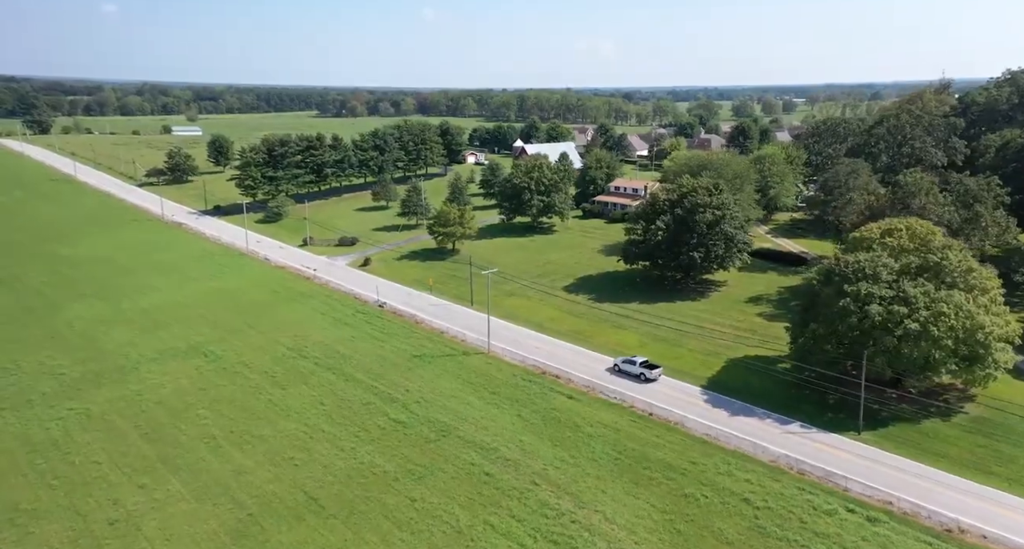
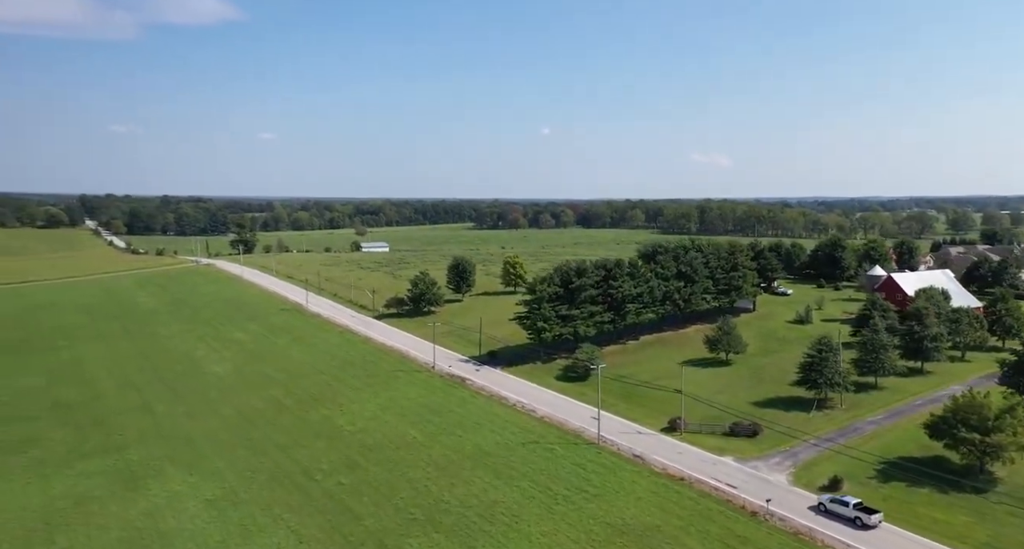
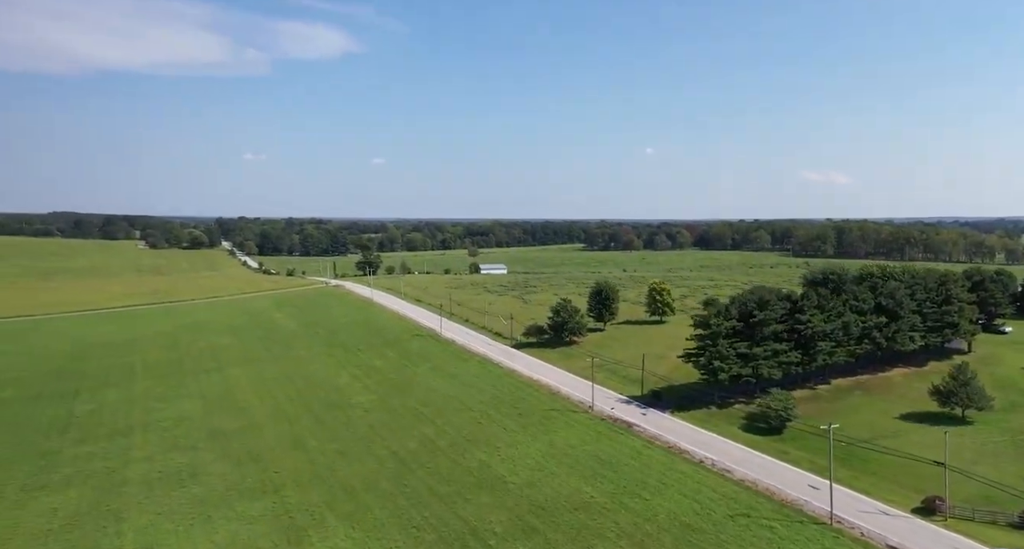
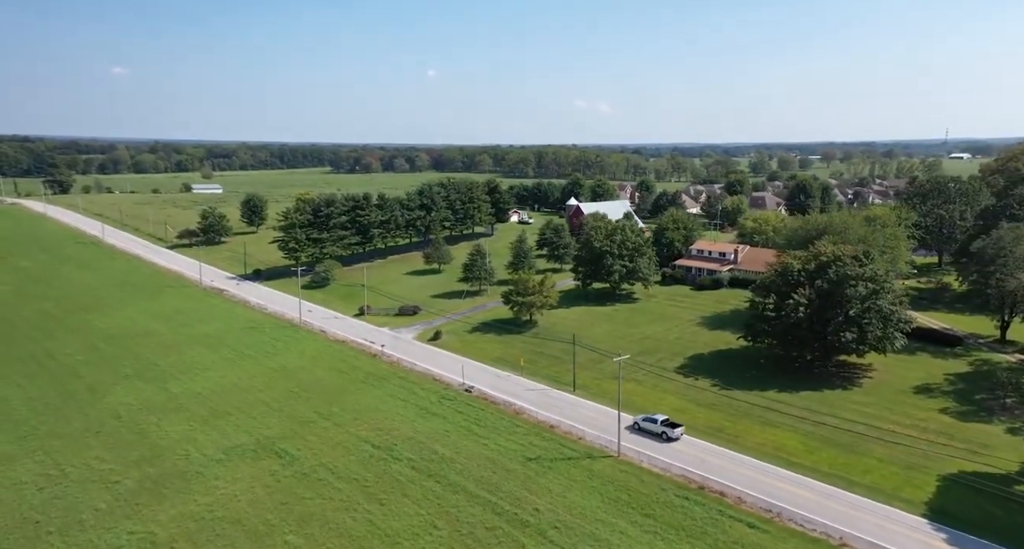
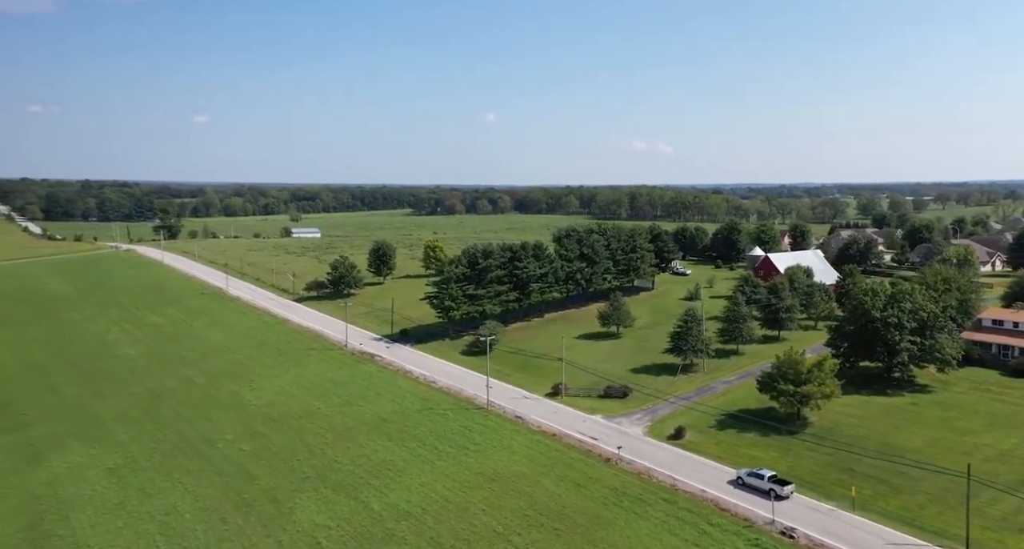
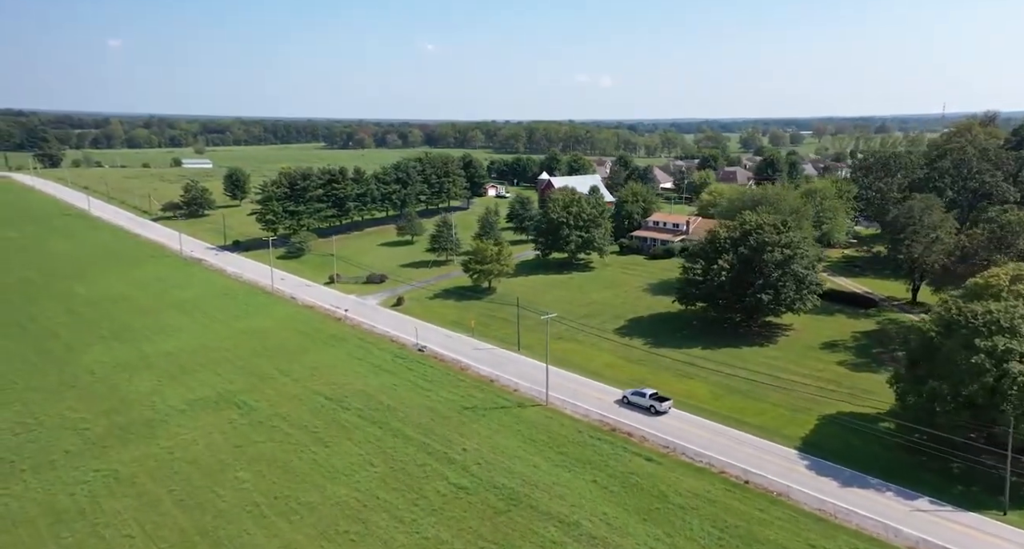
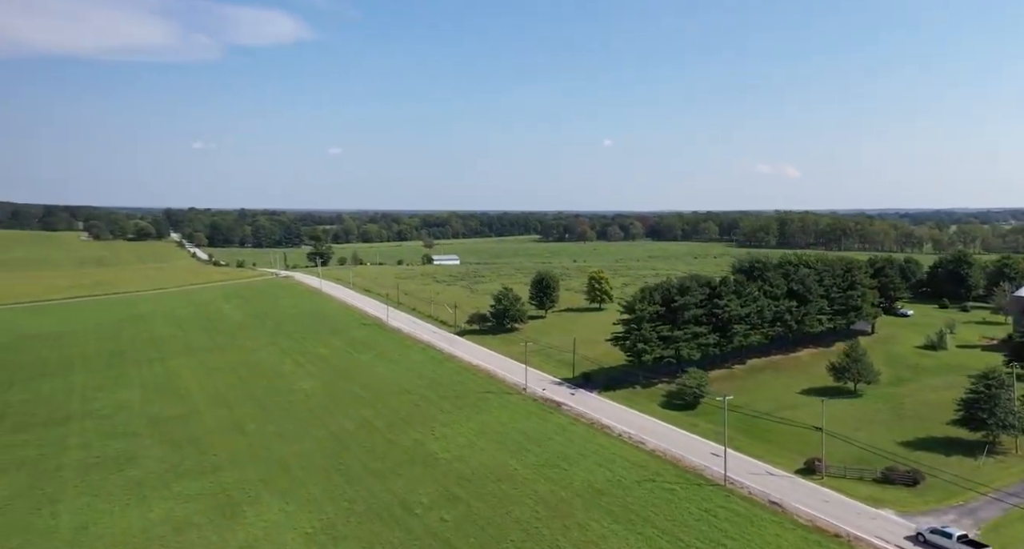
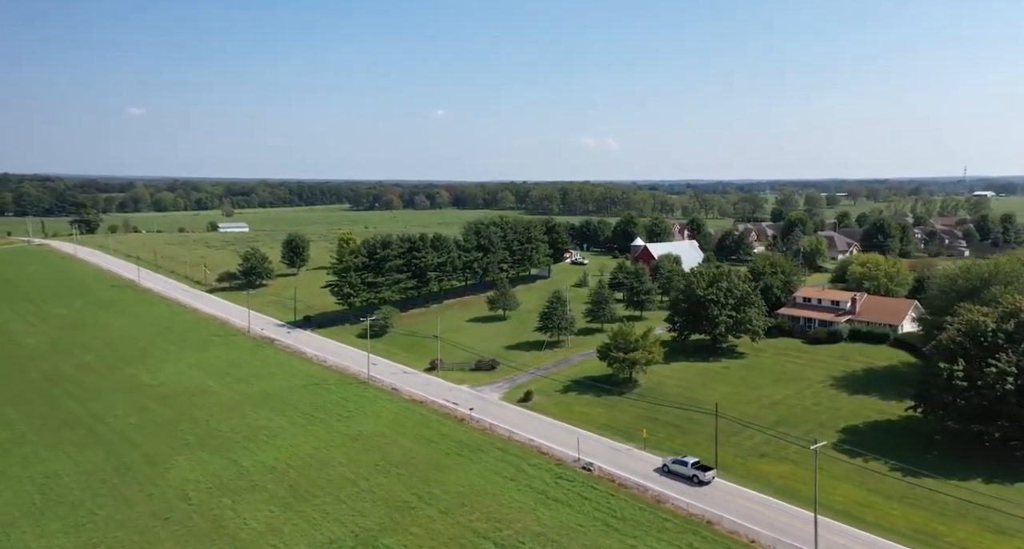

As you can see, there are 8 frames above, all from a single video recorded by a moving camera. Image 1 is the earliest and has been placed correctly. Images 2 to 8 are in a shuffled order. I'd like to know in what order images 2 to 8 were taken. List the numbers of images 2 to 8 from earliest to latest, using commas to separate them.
6, 4, 8, 5, 2, 7, 3
